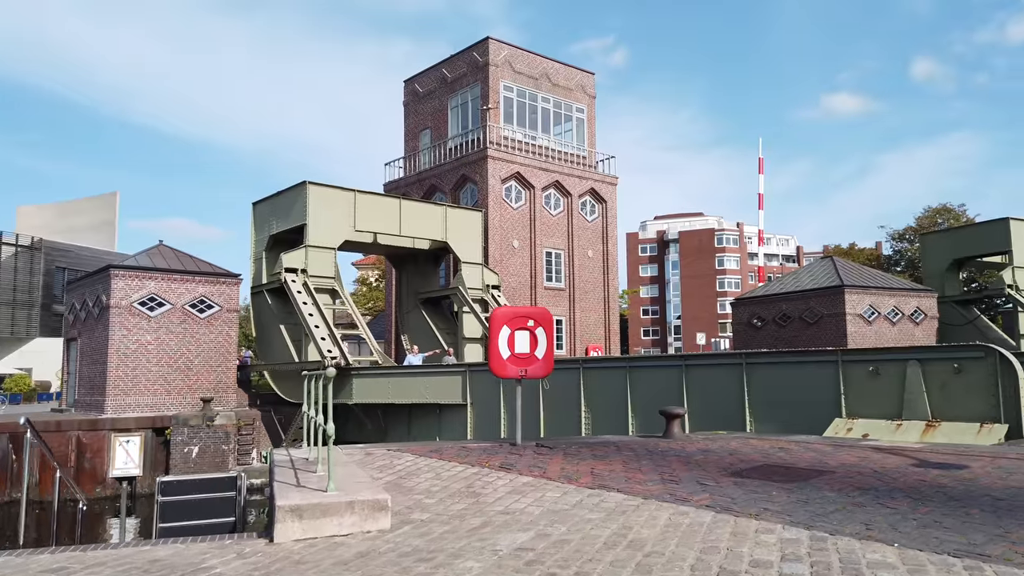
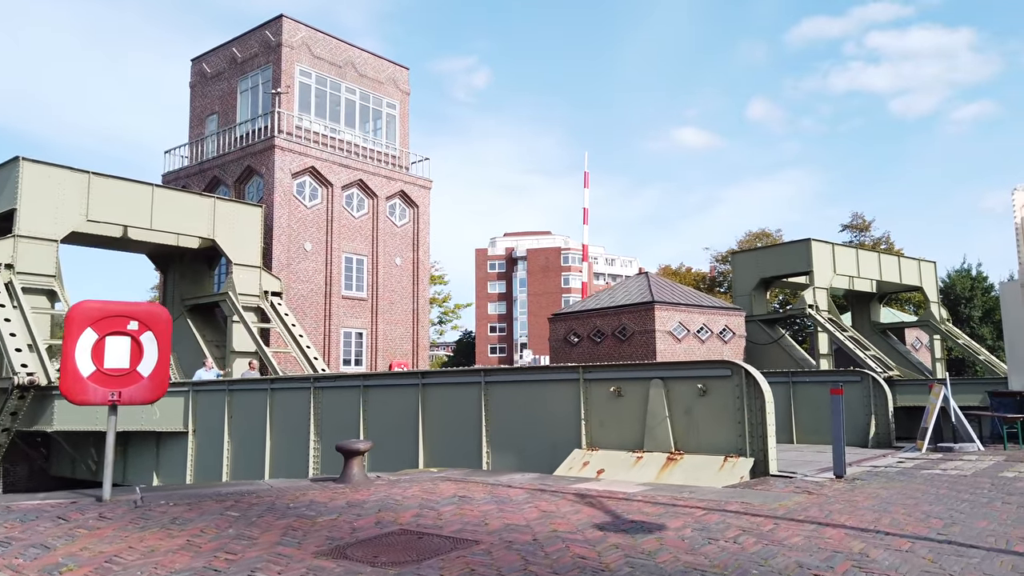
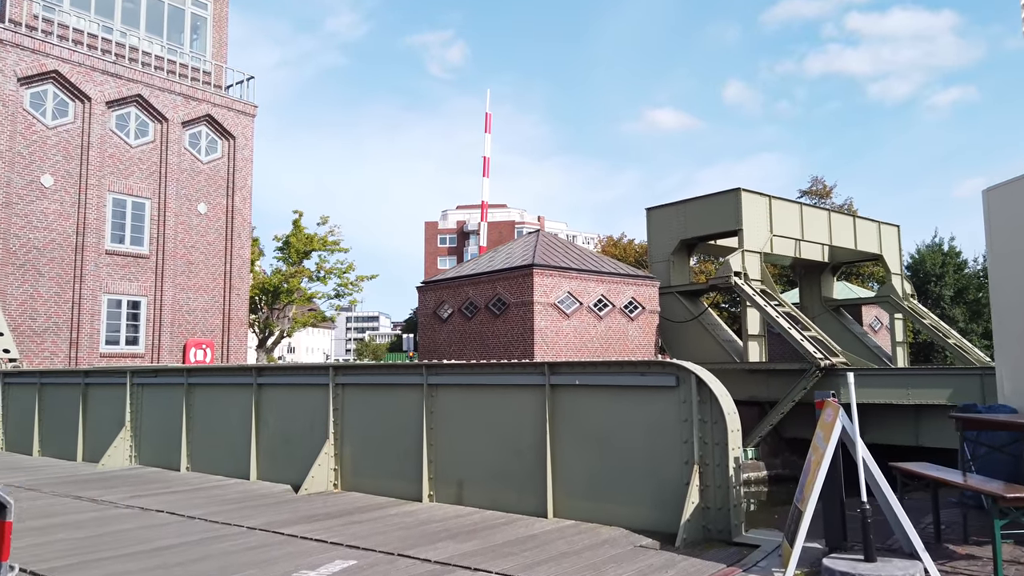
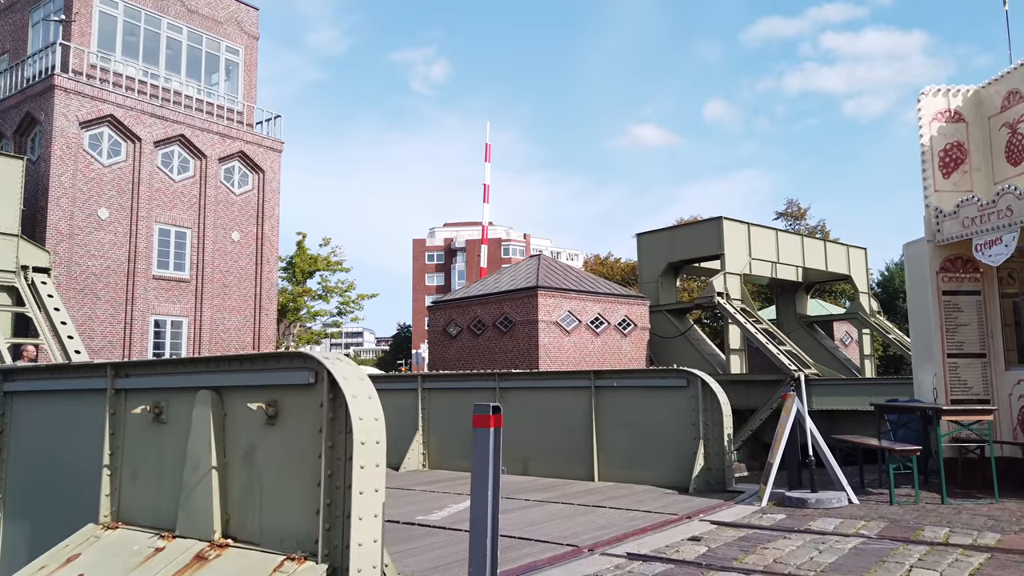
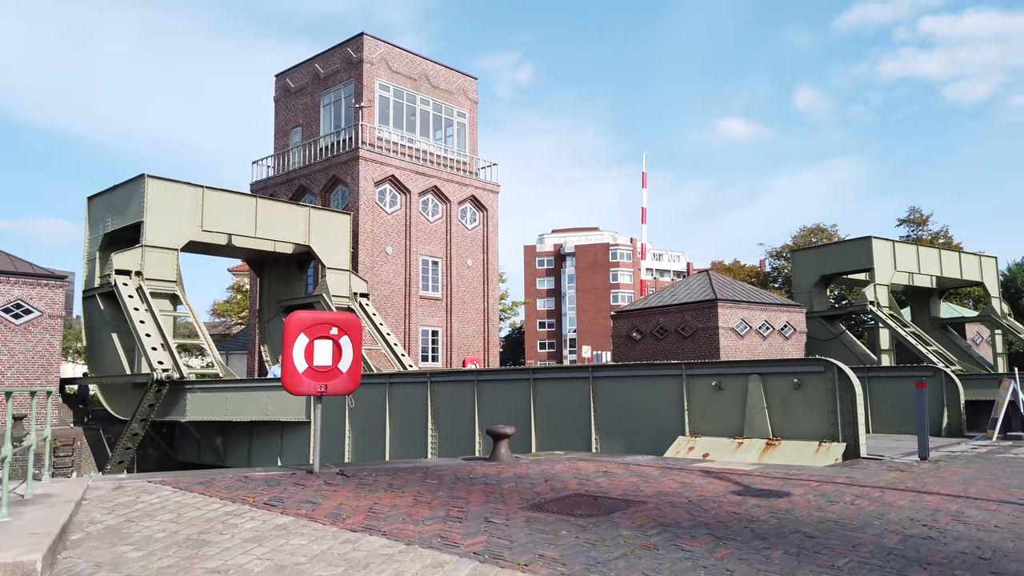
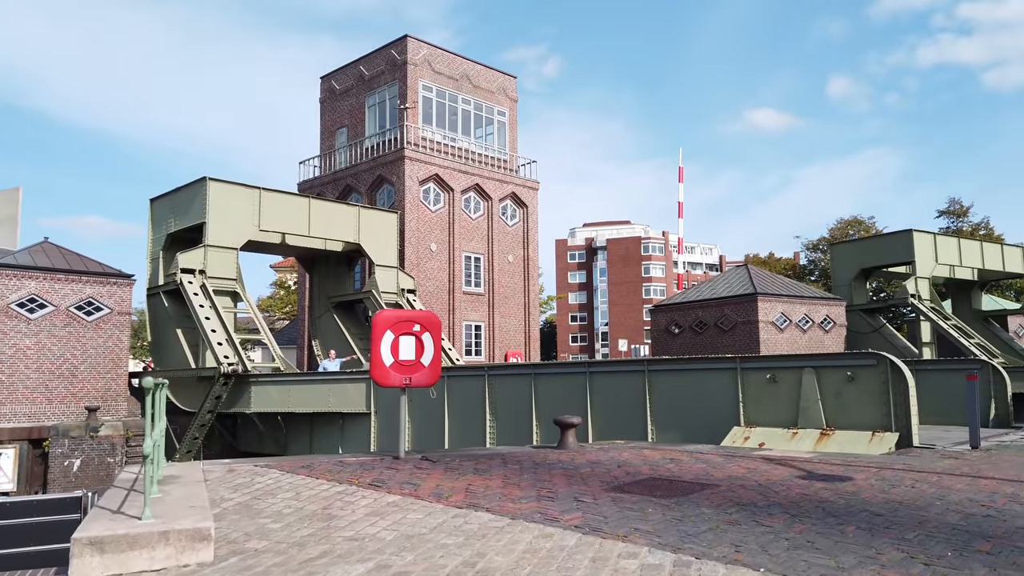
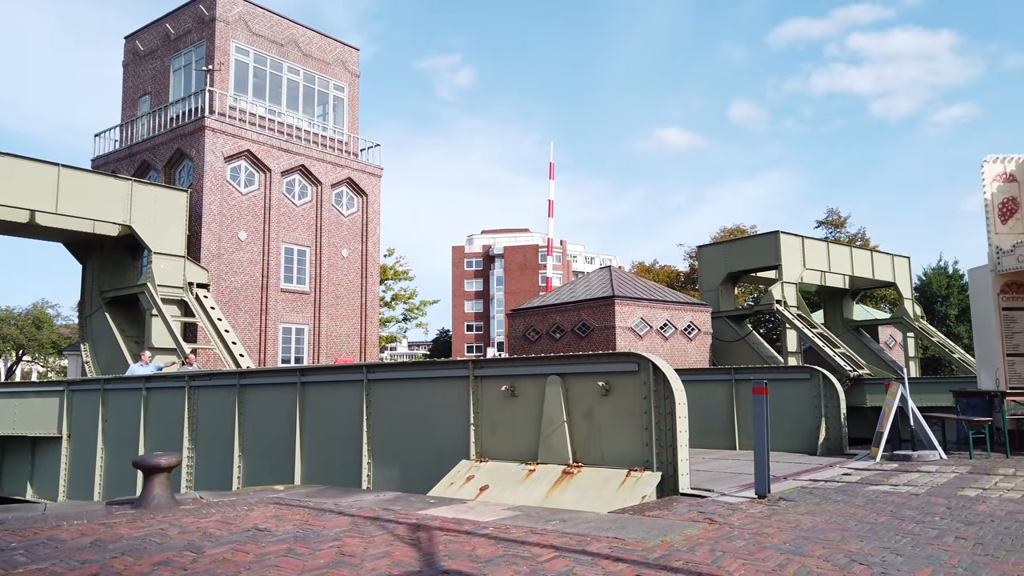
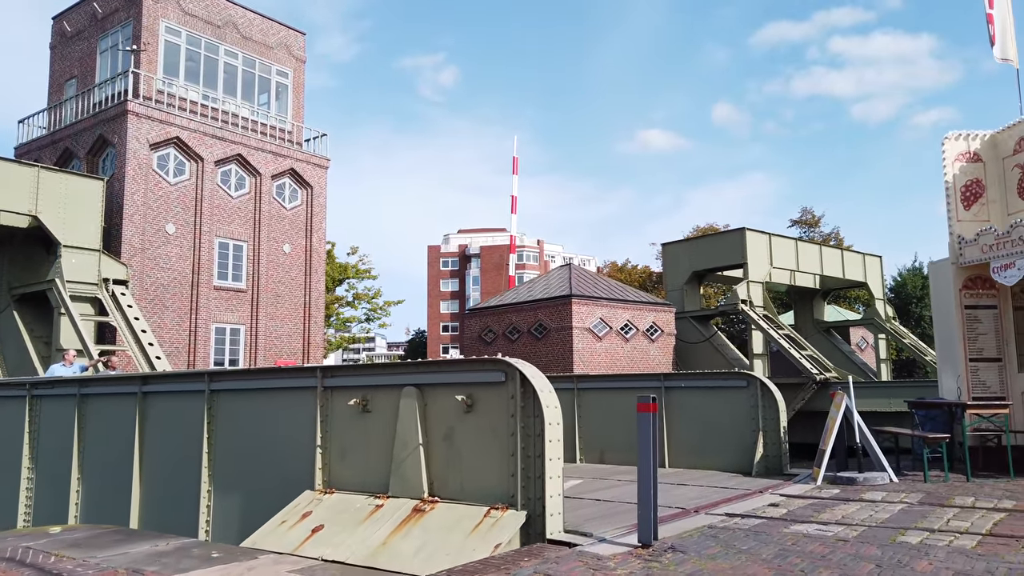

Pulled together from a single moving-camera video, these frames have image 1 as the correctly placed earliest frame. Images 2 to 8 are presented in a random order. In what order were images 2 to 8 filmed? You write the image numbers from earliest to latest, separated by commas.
6, 5, 2, 7, 8, 4, 3
